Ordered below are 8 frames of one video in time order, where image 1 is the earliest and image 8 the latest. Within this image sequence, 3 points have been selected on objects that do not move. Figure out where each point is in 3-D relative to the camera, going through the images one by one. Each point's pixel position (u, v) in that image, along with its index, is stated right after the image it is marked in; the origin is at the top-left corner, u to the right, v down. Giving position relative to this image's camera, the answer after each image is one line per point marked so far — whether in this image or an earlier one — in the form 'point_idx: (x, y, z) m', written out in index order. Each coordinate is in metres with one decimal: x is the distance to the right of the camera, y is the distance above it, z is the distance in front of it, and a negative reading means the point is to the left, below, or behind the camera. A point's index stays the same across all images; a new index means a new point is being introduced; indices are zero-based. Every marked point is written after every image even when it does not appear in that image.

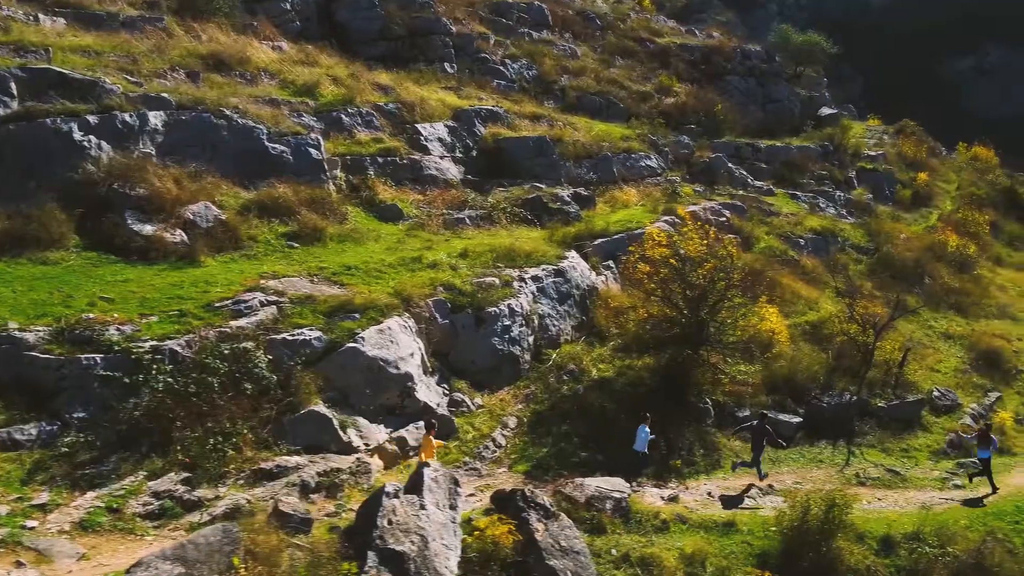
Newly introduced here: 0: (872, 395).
0: (+6.9, -2.0, +17.0) m
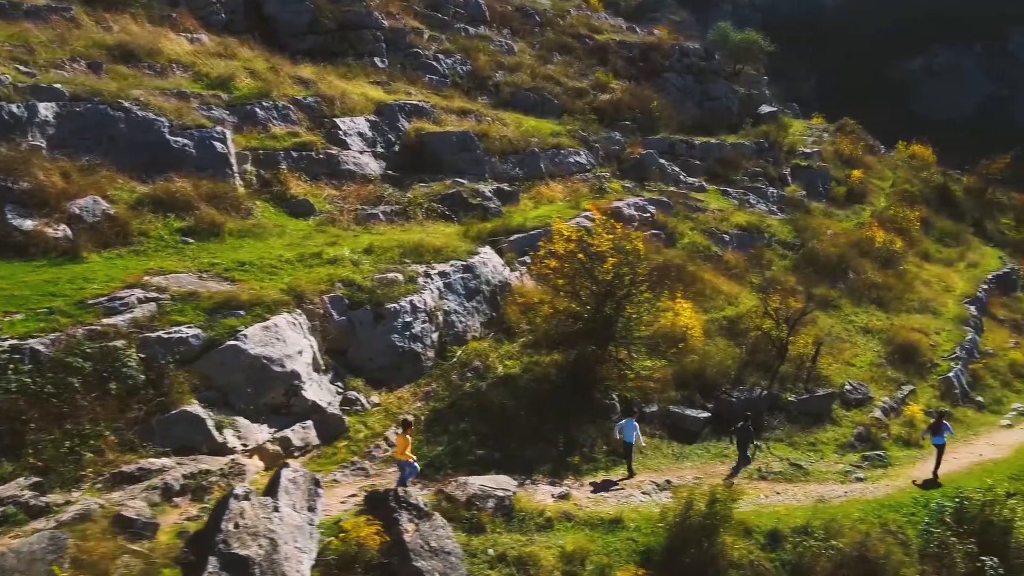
0: (+5.2, -1.9, +17.1) m
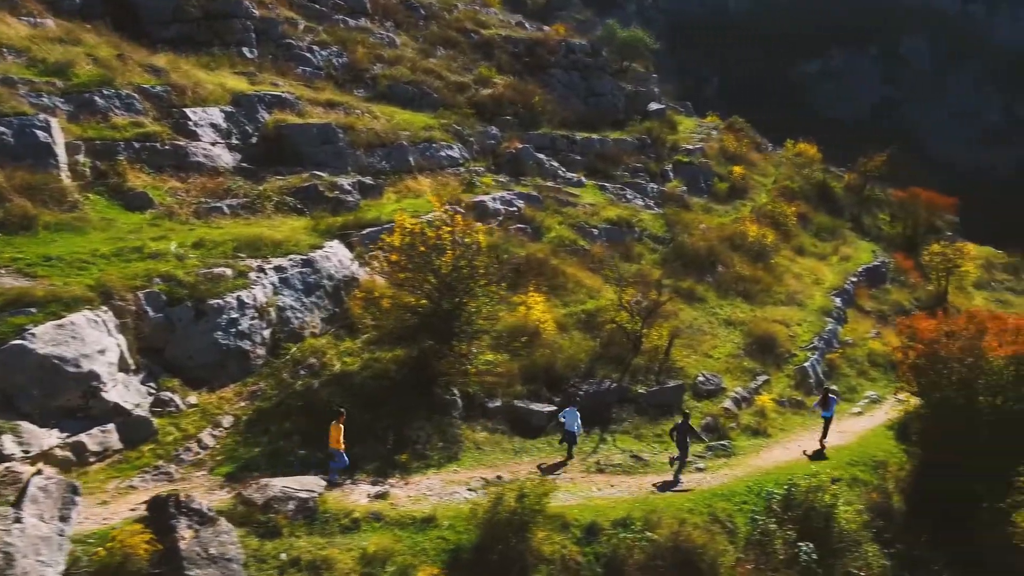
0: (+2.4, -1.8, +17.1) m
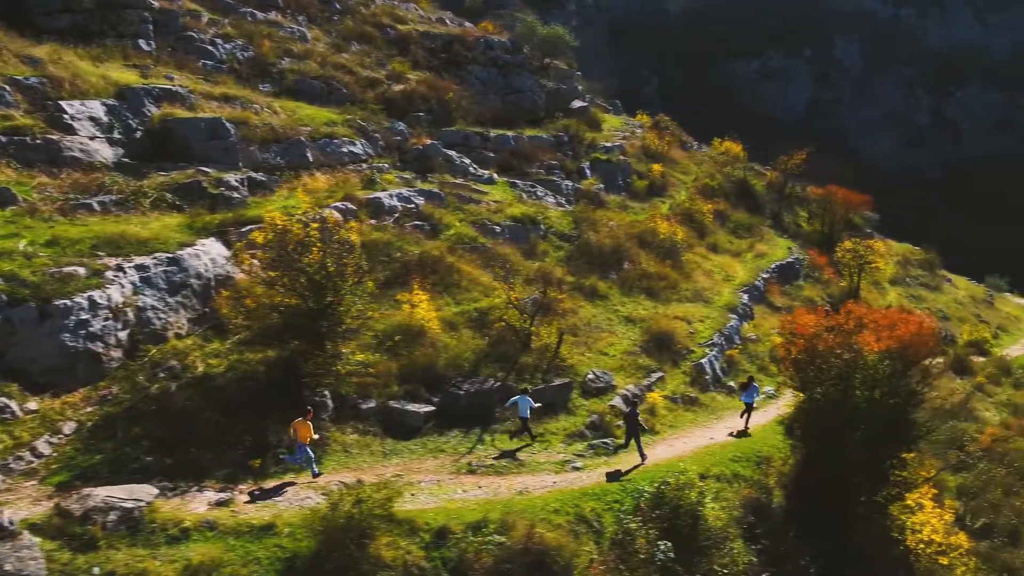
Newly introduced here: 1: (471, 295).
0: (+0.2, -1.7, +16.9) m
1: (-0.9, -0.2, +19.5) m
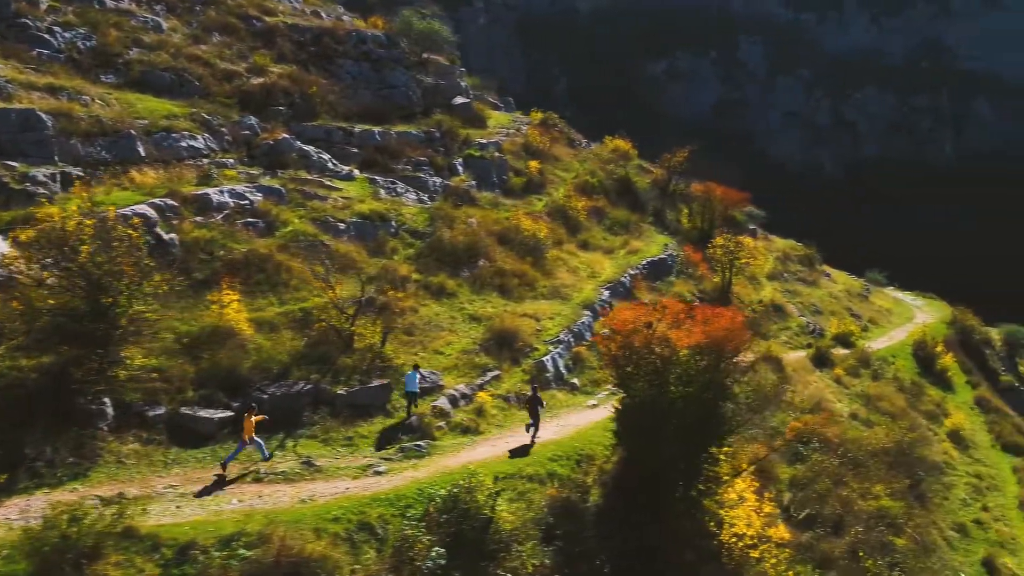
0: (-3.2, -1.7, +16.3) m
1: (-4.5, -0.2, +18.8) m
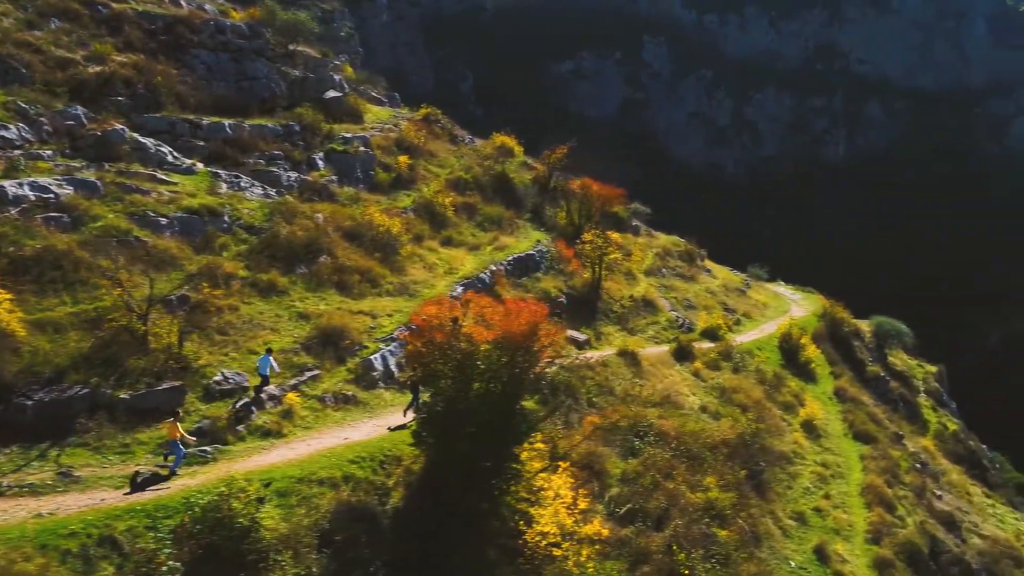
0: (-6.8, -1.7, +15.3) m
1: (-8.3, -0.1, +17.6) m
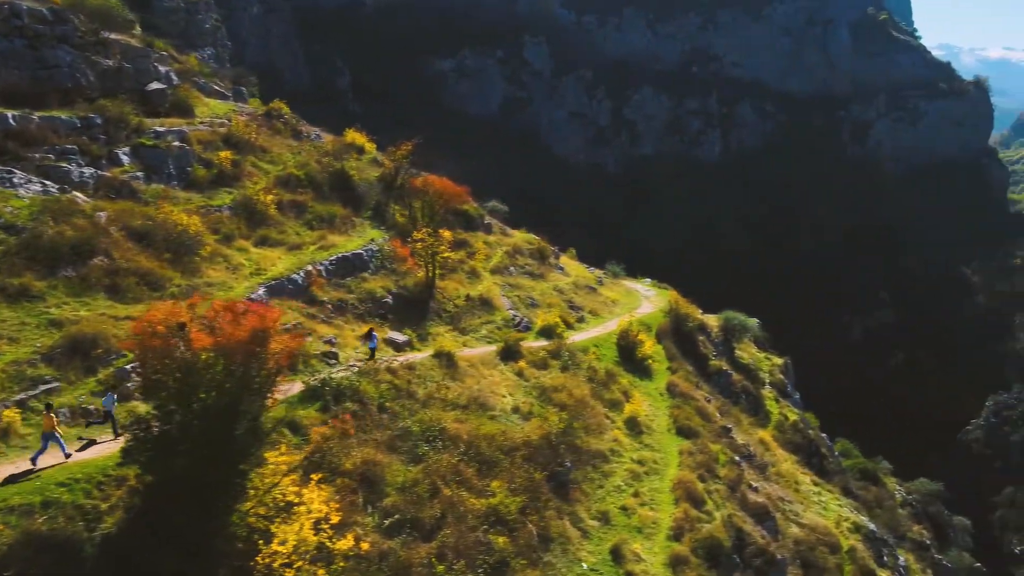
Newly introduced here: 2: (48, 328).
0: (-11.1, -1.8, +13.4) m
1: (-12.9, -0.3, +15.5) m
2: (-10.0, -0.9, +19.1) m
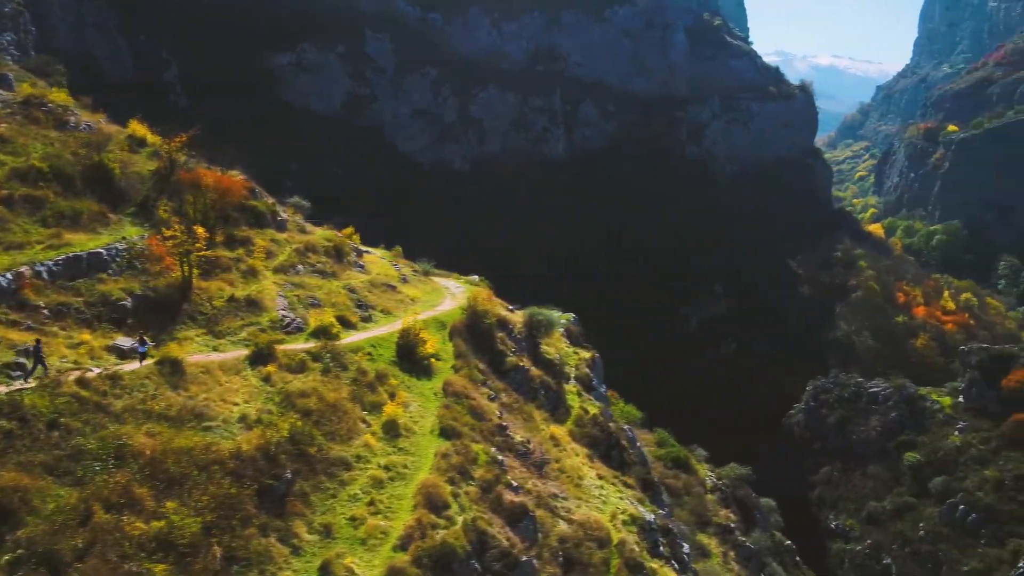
0: (-16.6, -2.0, +9.9) m
1: (-18.7, -0.5, +11.7) m
2: (-16.5, -1.0, +15.7) m
